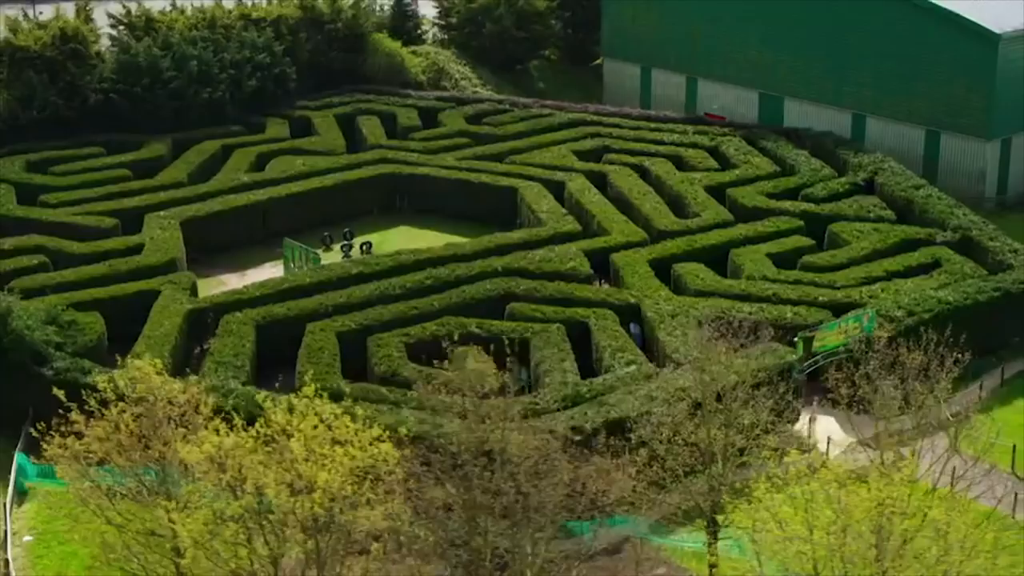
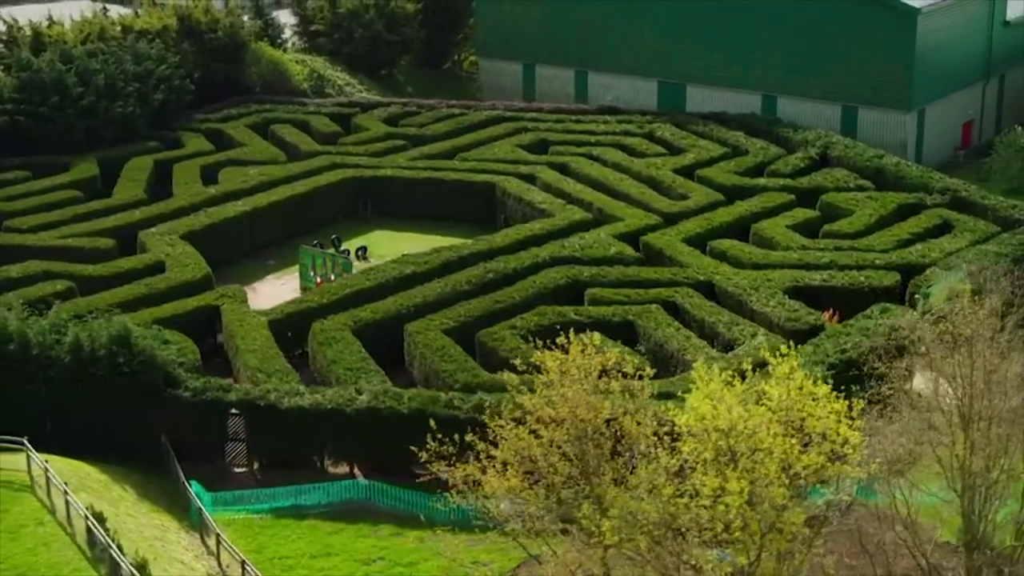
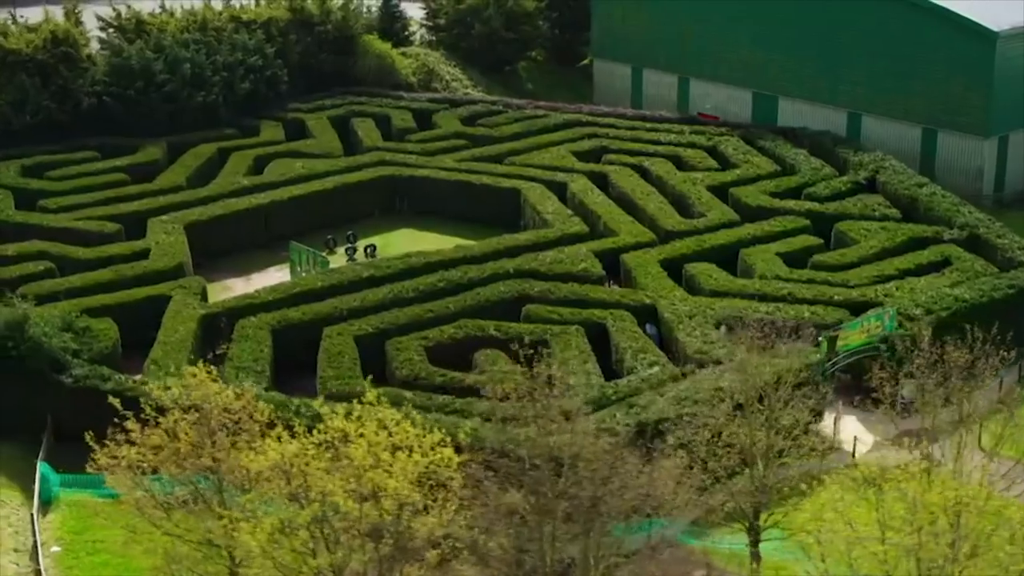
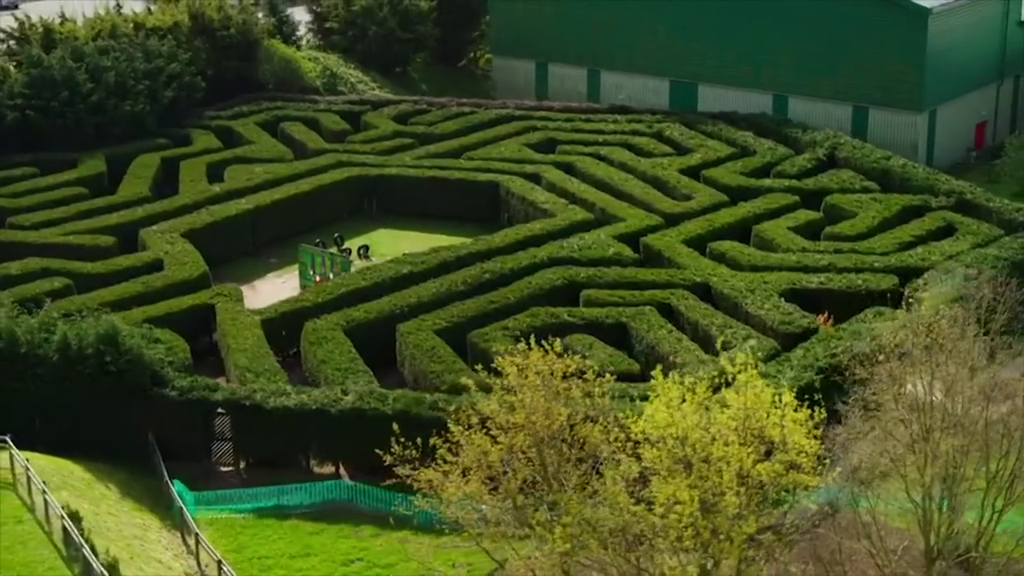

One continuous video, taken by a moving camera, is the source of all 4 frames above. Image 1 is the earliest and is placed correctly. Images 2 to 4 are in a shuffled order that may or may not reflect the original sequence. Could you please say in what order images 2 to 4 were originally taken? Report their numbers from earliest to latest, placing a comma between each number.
3, 4, 2
